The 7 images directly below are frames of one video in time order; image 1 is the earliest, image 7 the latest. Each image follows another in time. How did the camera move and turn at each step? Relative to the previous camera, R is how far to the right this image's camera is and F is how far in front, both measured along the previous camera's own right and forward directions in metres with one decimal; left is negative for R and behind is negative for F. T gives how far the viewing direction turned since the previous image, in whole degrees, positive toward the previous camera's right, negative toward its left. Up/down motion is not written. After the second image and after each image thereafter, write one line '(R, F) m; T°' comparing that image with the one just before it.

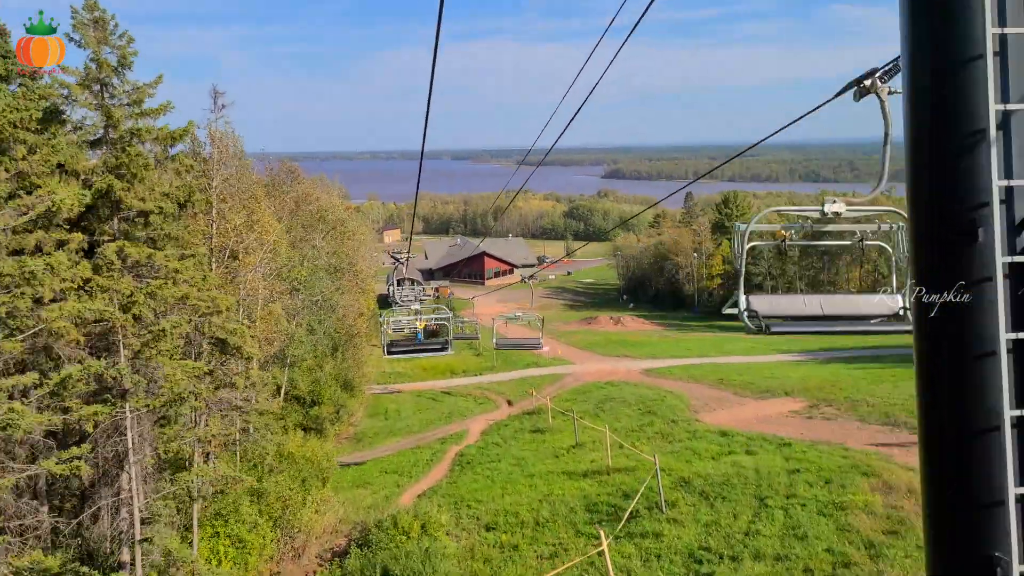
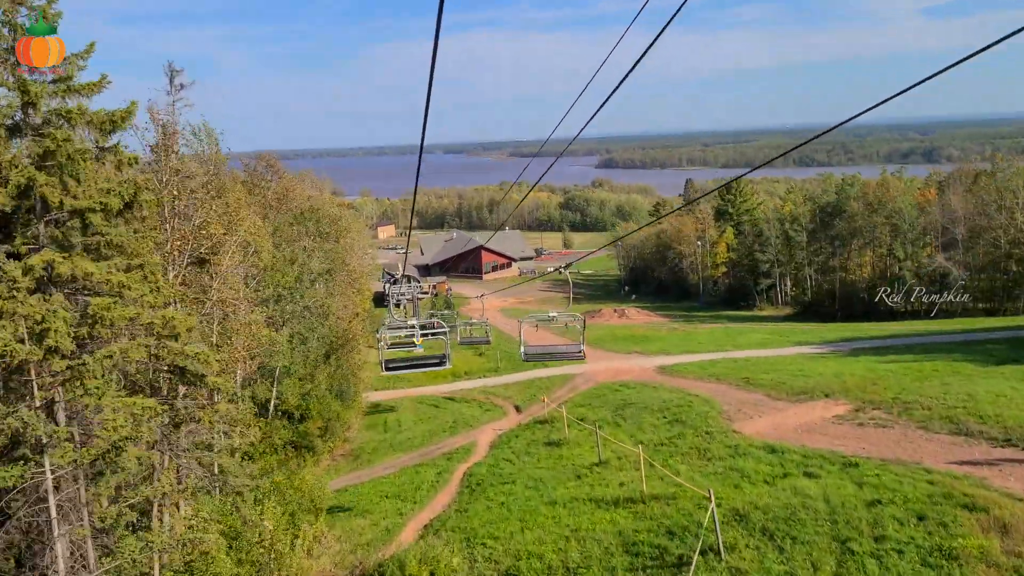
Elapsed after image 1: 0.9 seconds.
(-0.3, +2.5) m; 0°
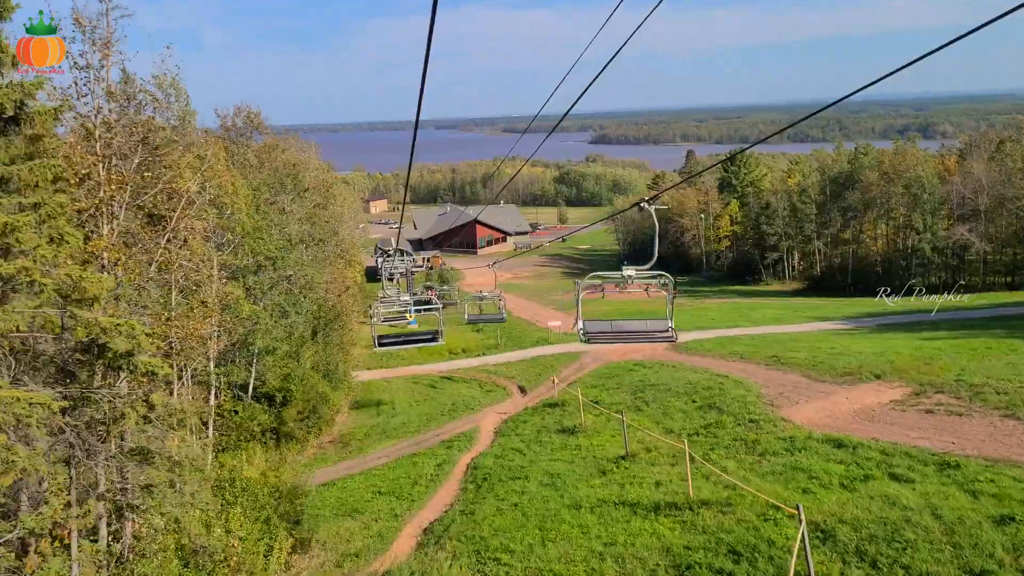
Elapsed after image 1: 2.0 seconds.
(-0.4, +2.8) m; 0°
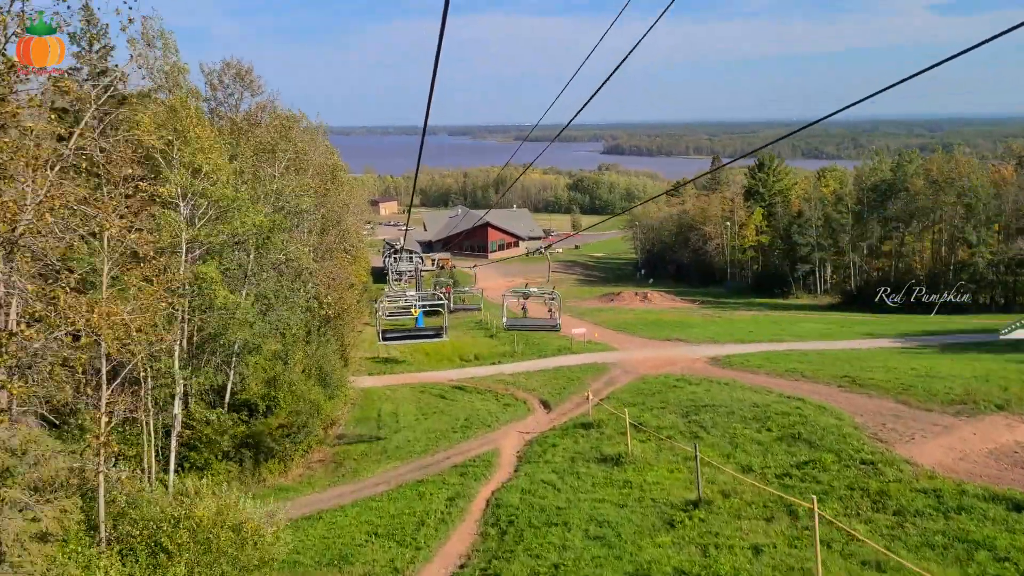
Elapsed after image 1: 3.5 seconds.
(-0.5, +3.9) m; 0°
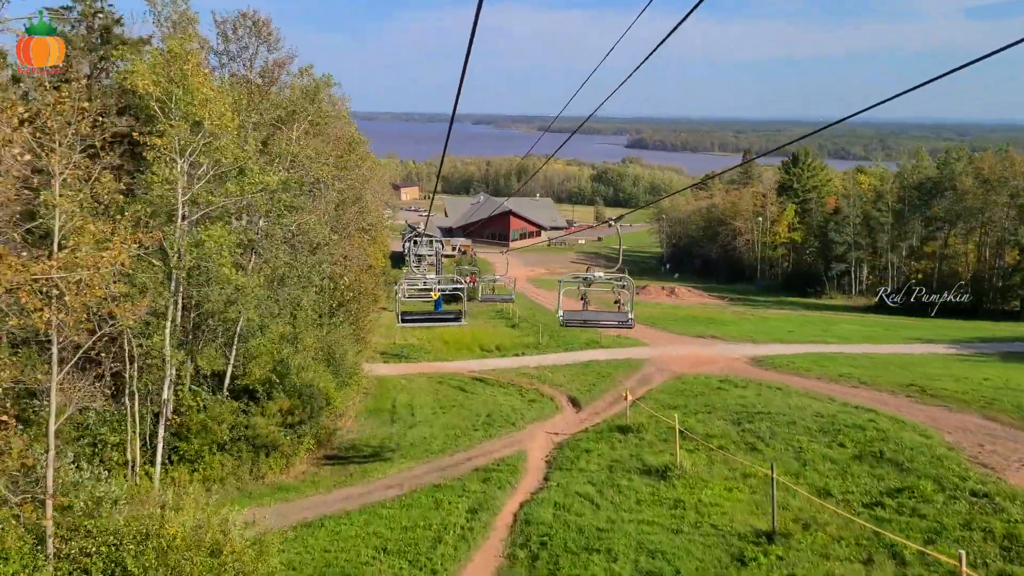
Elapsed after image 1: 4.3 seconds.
(-0.3, +2.2) m; -1°
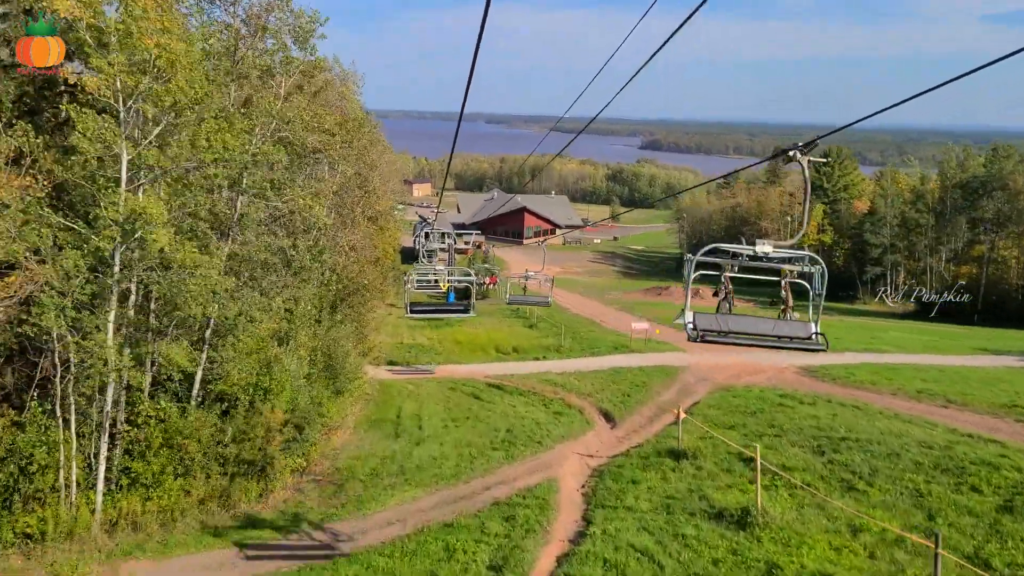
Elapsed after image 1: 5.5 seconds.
(-0.4, +3.3) m; -1°
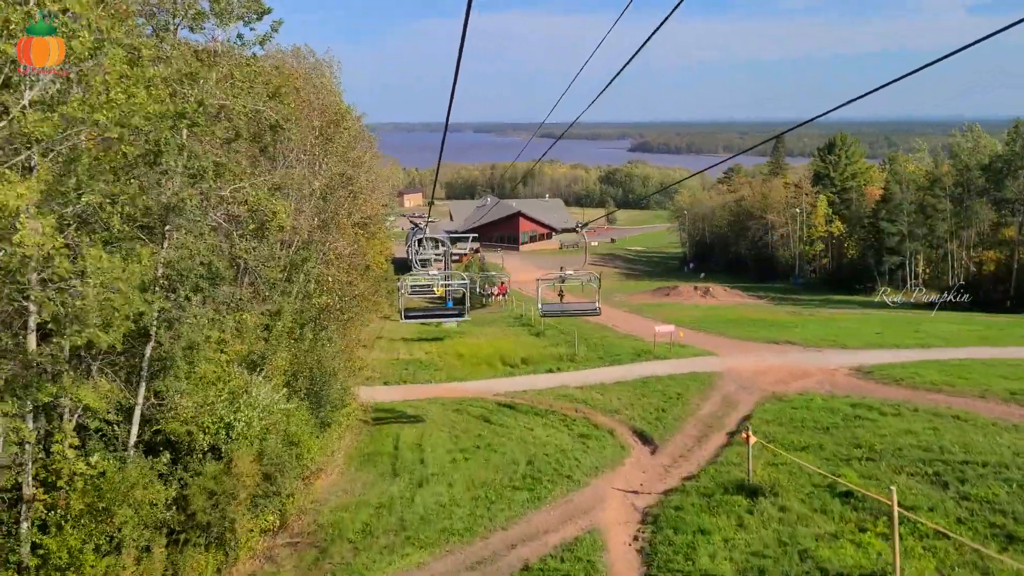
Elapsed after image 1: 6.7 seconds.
(-0.3, +3.2) m; 0°
